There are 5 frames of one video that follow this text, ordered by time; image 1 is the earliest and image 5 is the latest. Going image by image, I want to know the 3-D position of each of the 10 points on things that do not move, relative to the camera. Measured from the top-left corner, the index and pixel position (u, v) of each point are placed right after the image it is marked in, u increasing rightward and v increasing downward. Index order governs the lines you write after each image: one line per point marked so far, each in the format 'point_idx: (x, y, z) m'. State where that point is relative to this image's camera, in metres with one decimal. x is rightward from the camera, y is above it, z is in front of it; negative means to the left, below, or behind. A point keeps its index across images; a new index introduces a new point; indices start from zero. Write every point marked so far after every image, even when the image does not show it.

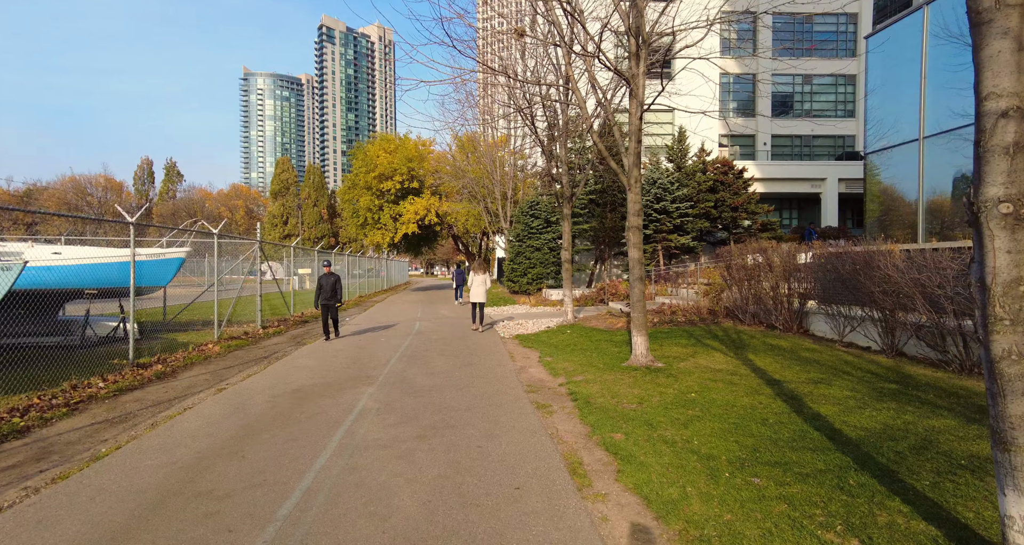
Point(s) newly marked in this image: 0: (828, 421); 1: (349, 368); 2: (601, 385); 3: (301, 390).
0: (+2.9, -1.3, +4.4) m
1: (-2.5, -1.5, +7.5) m
2: (+1.1, -1.4, +6.2) m
3: (-2.7, -1.5, +6.3) m
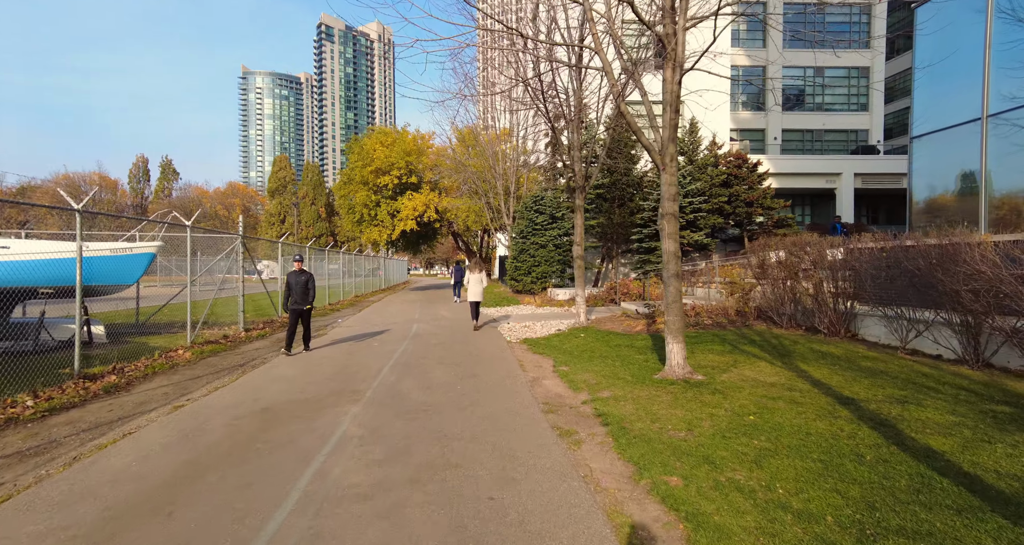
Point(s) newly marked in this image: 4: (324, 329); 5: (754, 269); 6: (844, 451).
0: (+3.0, -1.3, +3.4) m
1: (-2.4, -1.4, +6.5) m
2: (+1.3, -1.4, +5.1) m
3: (-2.6, -1.5, +5.3) m
4: (-5.0, -1.5, +13.0) m
5: (+4.8, +0.1, +9.7) m
6: (+2.5, -1.3, +3.7) m
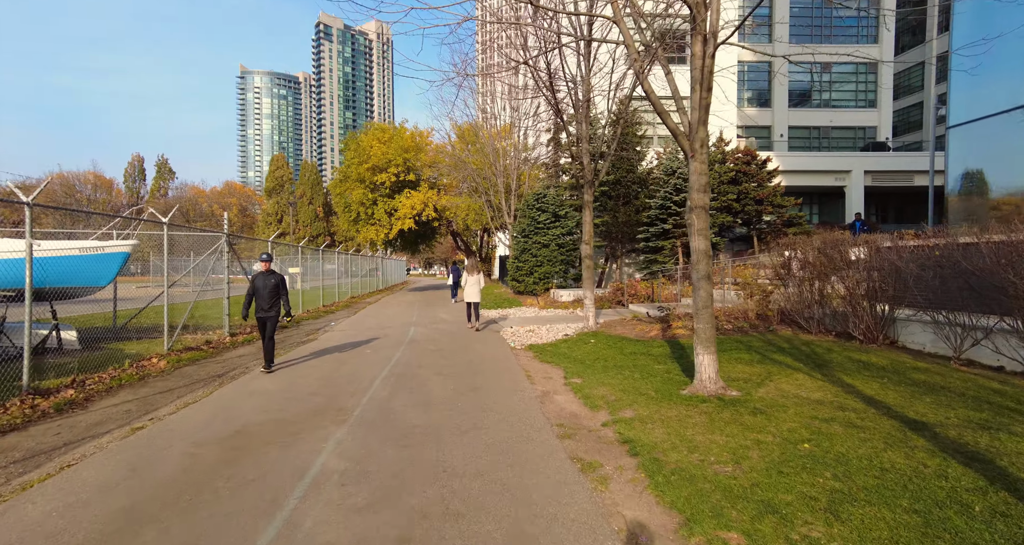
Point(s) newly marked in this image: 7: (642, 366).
0: (+3.1, -1.3, +2.6) m
1: (-2.3, -1.5, +5.7) m
2: (+1.4, -1.4, +4.4) m
3: (-2.5, -1.5, +4.5) m
4: (-4.9, -1.5, +12.2) m
5: (+4.9, +0.1, +9.0) m
6: (+2.6, -1.3, +2.9) m
7: (+1.8, -1.3, +7.0) m
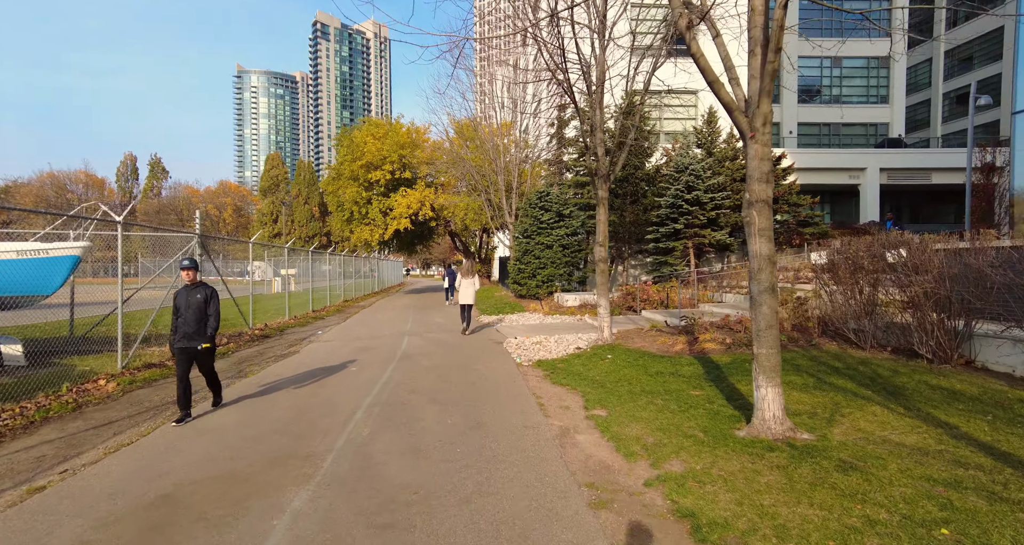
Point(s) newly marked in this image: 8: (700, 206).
0: (+3.2, -1.4, +1.5) m
1: (-2.2, -1.6, +4.6) m
2: (+1.5, -1.5, +3.3) m
3: (-2.4, -1.6, +3.4) m
4: (-4.8, -1.6, +11.1) m
5: (+5.0, 0.0, +7.9) m
6: (+2.7, -1.4, +1.8) m
7: (+1.9, -1.4, +5.9) m
8: (+7.2, +2.5, +18.6) m
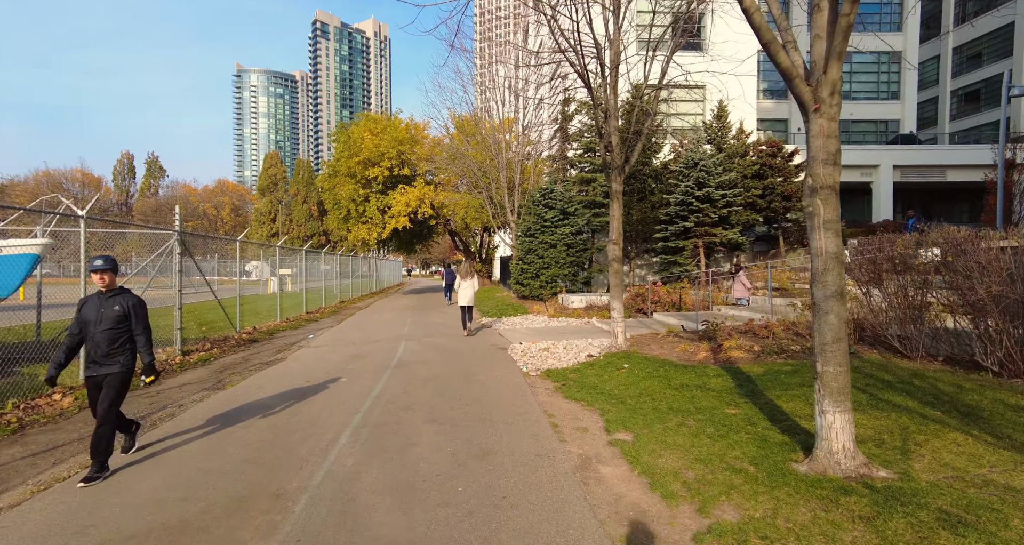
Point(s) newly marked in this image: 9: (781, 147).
0: (+3.3, -1.4, +0.8) m
1: (-2.1, -1.6, +3.9) m
2: (+1.6, -1.5, +2.6) m
3: (-2.3, -1.6, +2.7) m
4: (-4.7, -1.6, +10.4) m
5: (+5.1, -0.1, +7.2) m
6: (+2.8, -1.4, +1.1) m
7: (+2.0, -1.4, +5.1) m
8: (+7.3, +2.5, +17.9) m
9: (+10.8, +5.0, +19.7) m
